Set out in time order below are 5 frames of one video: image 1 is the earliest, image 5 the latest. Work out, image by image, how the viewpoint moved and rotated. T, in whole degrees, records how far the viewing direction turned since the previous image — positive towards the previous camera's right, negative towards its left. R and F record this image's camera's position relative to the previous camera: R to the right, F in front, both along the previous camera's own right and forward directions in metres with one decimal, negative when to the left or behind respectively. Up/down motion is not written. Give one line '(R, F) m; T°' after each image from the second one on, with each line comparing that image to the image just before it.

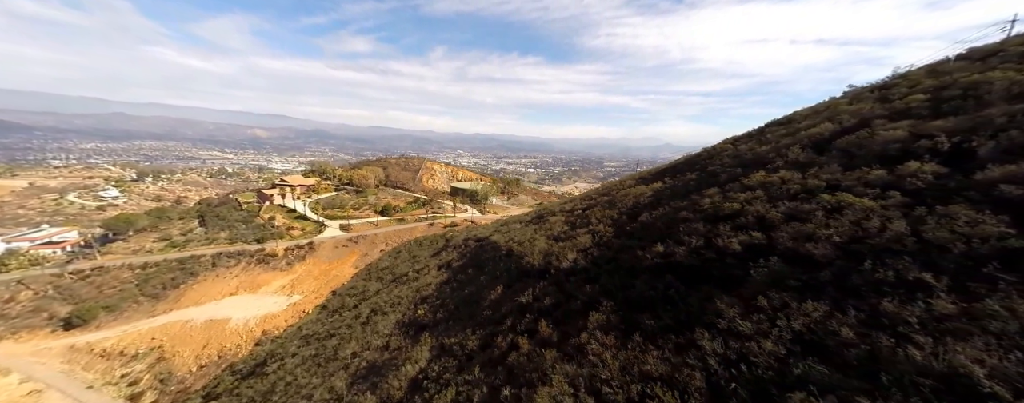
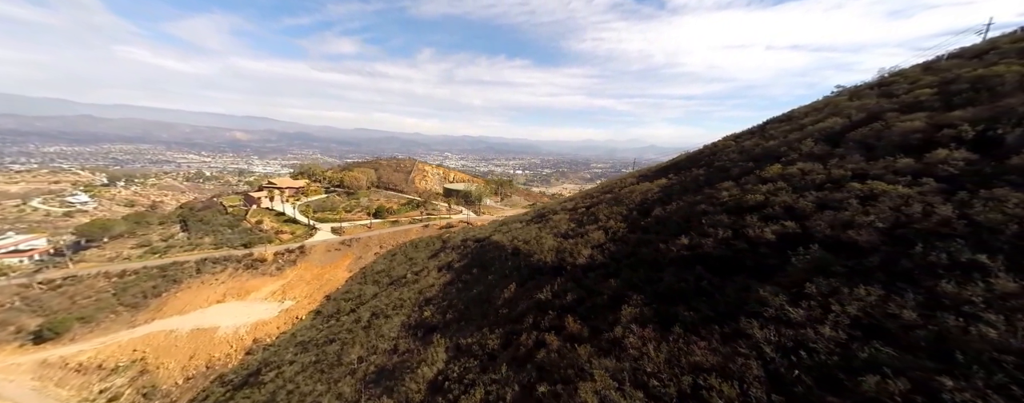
(-0.8, +0.1) m; +2°
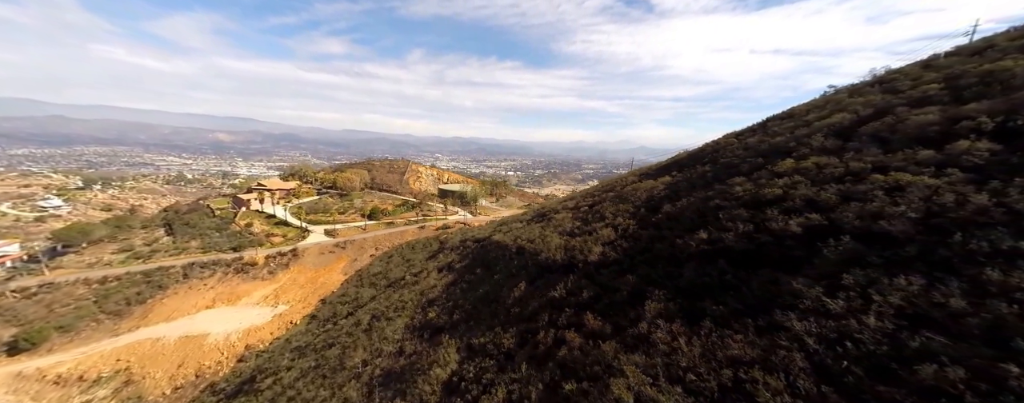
(-0.6, +0.1) m; +2°
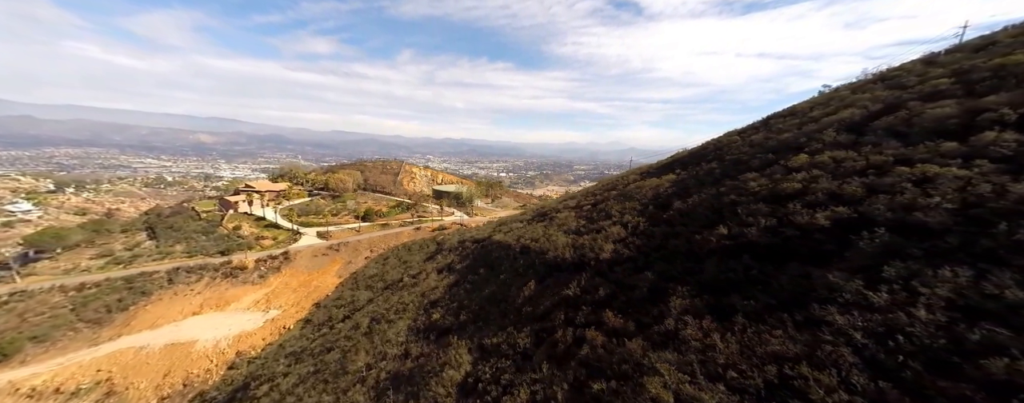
(-0.6, +0.2) m; +2°
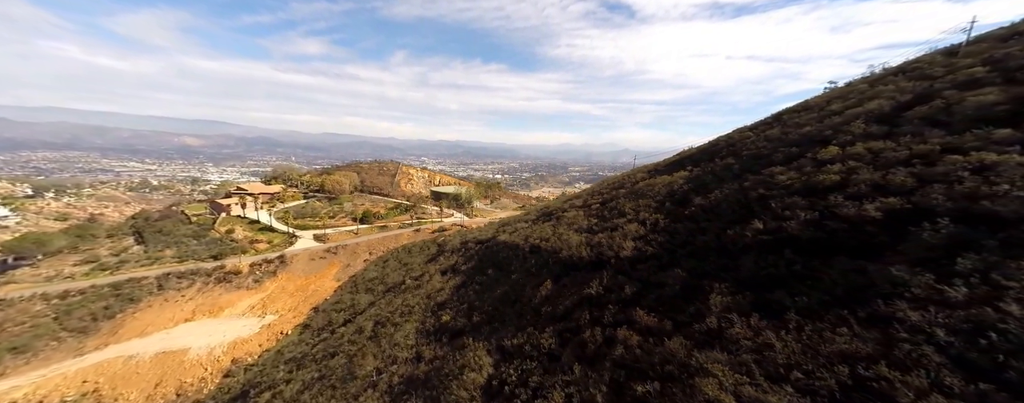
(-0.7, +0.3) m; +1°
